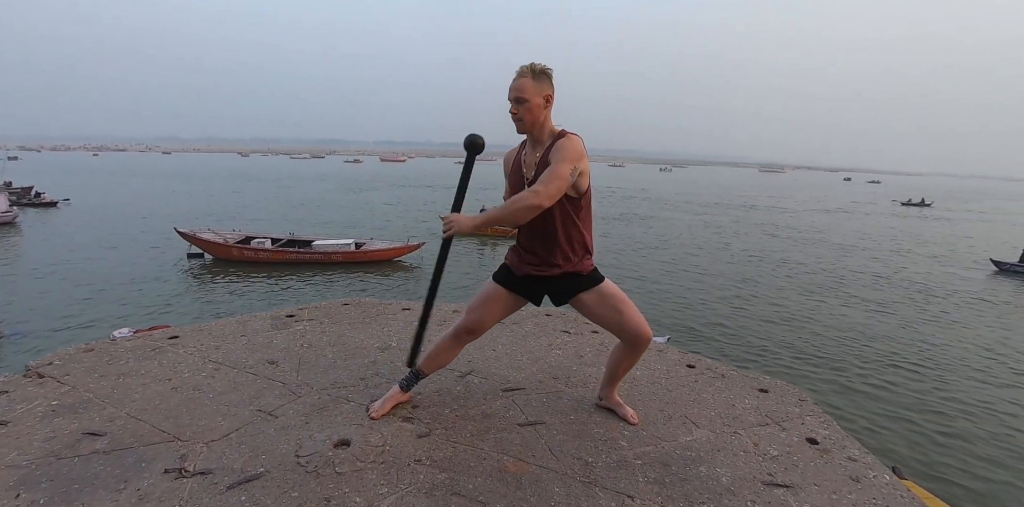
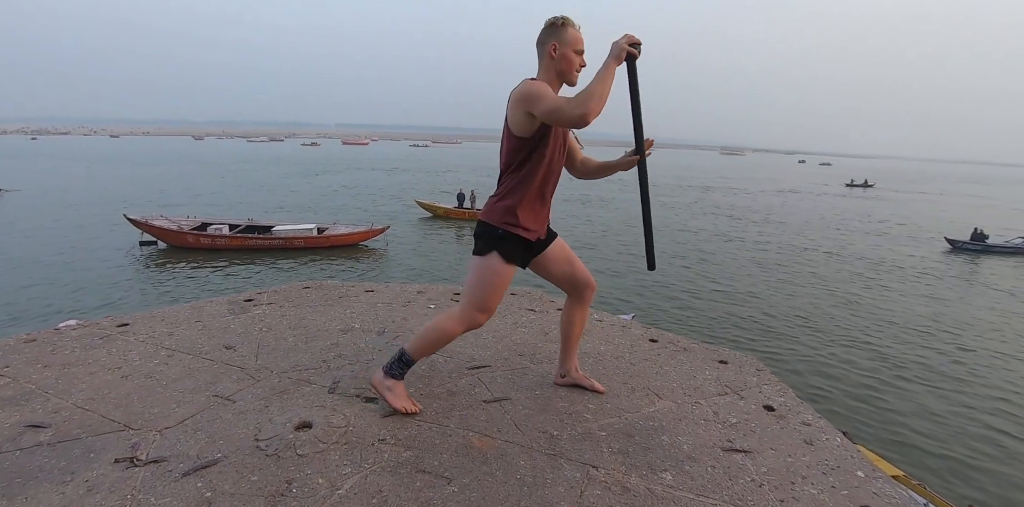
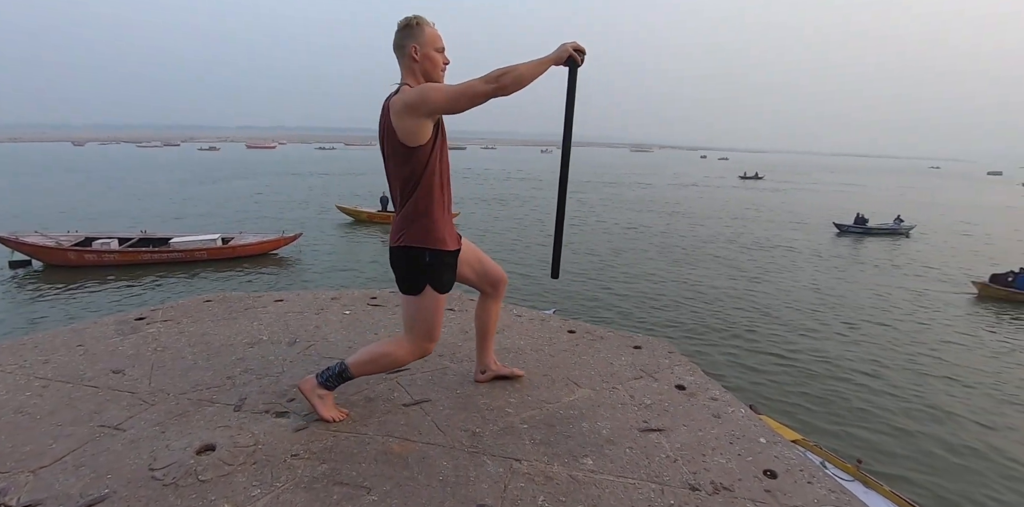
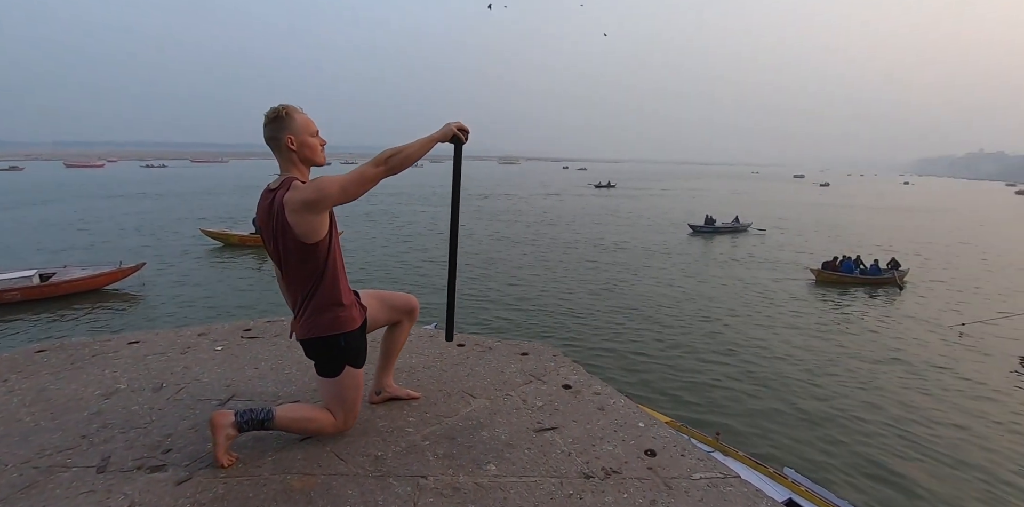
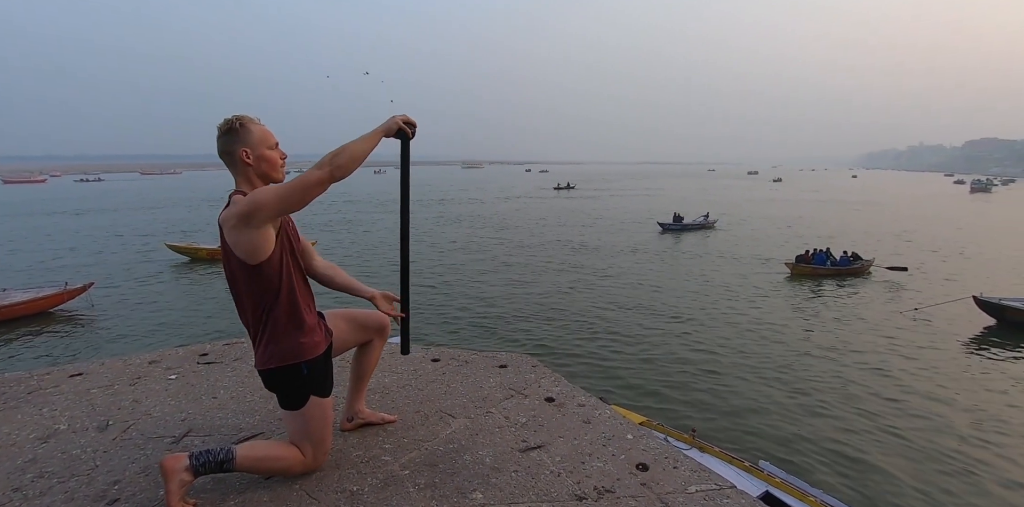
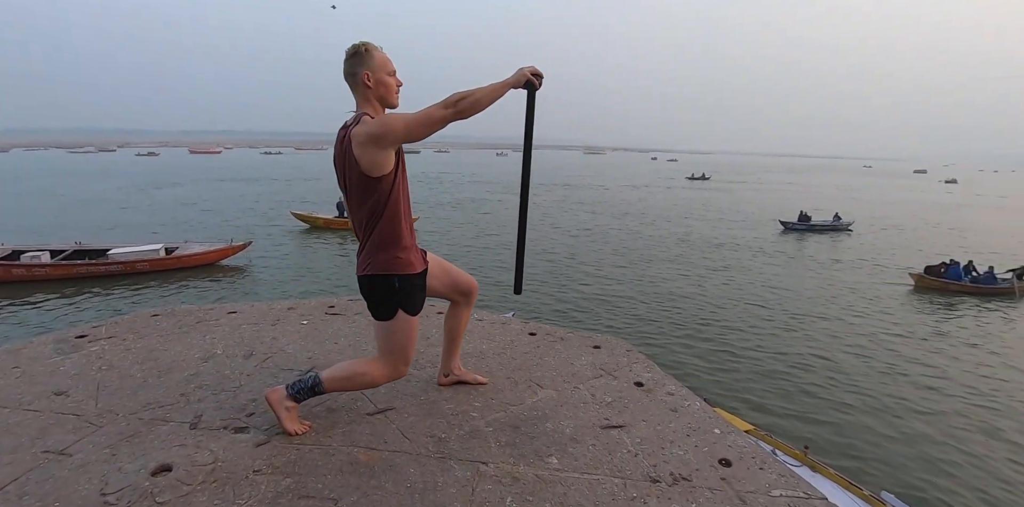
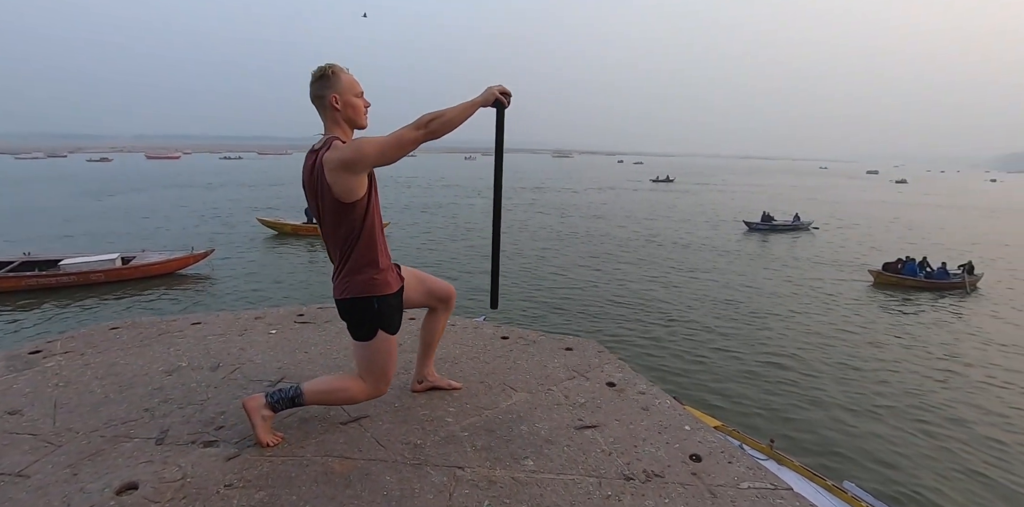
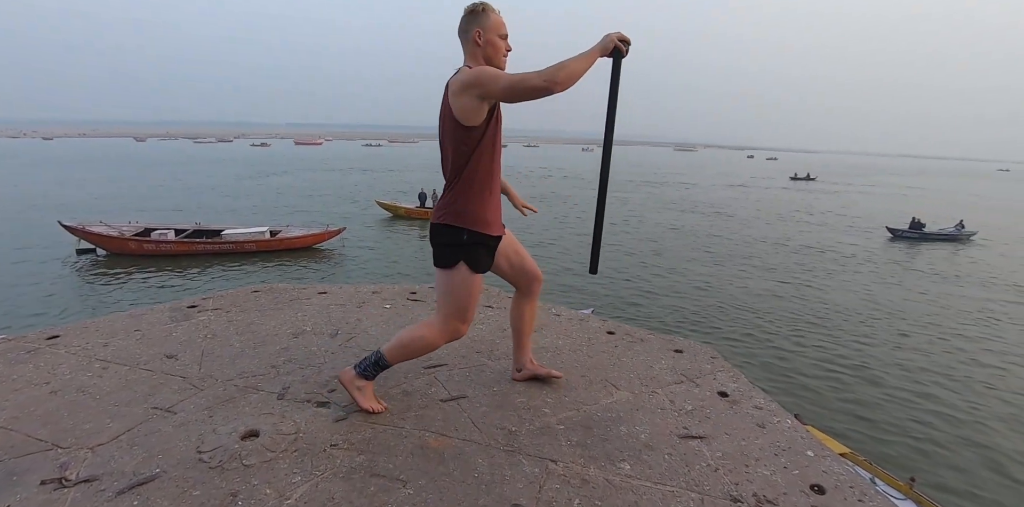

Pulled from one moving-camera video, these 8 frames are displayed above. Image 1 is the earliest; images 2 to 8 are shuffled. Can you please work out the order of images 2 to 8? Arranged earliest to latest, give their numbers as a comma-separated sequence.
2, 8, 3, 6, 7, 4, 5
